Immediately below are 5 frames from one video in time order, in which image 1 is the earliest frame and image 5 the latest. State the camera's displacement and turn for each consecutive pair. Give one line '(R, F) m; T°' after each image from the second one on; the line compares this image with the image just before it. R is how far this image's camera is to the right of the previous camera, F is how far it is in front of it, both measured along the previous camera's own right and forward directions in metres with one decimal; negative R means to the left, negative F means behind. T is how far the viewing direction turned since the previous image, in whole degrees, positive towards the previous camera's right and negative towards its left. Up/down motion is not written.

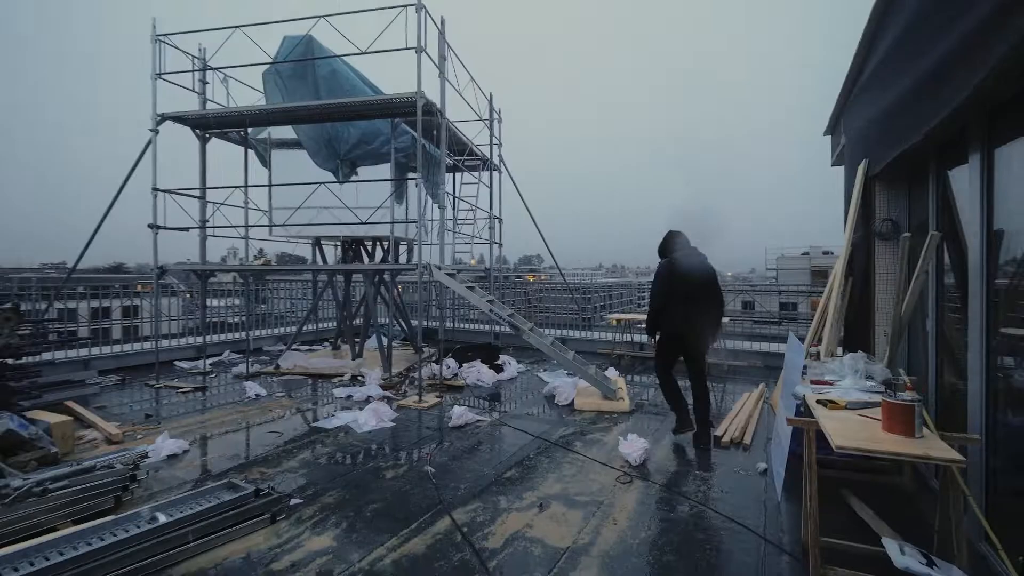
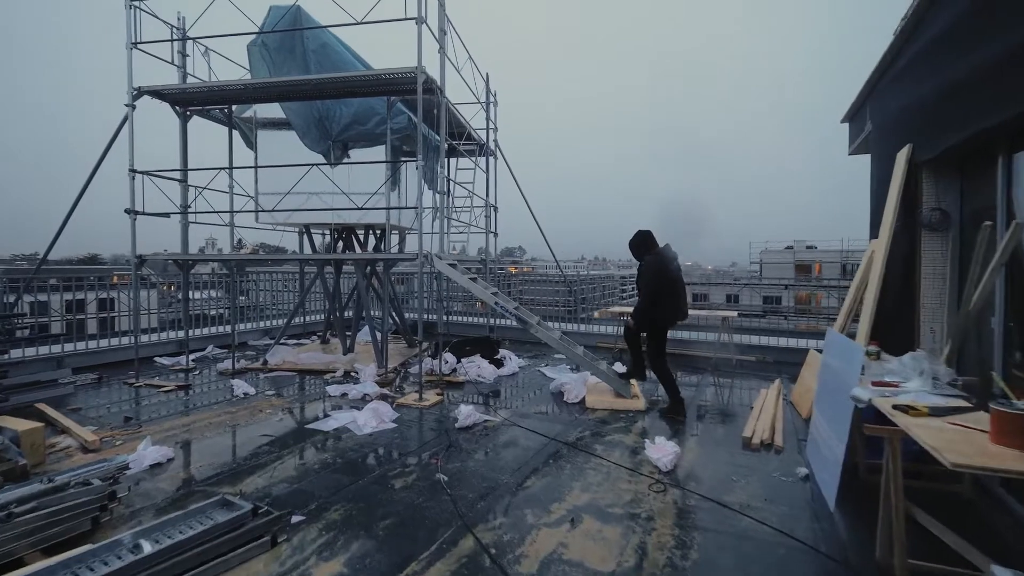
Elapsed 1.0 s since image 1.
(-0.3, +0.4) m; +2°
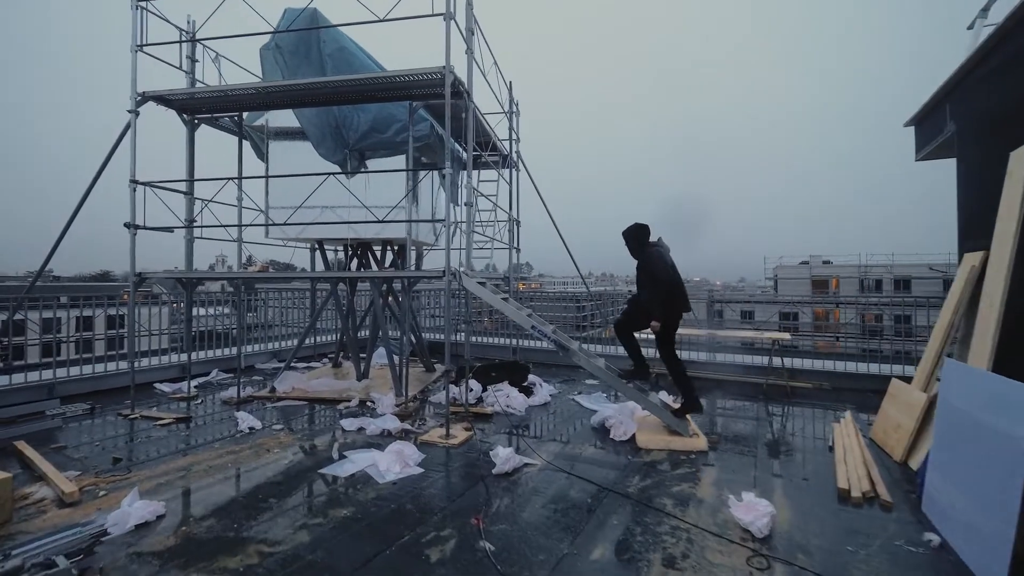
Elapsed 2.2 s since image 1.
(-0.3, +0.6) m; -1°
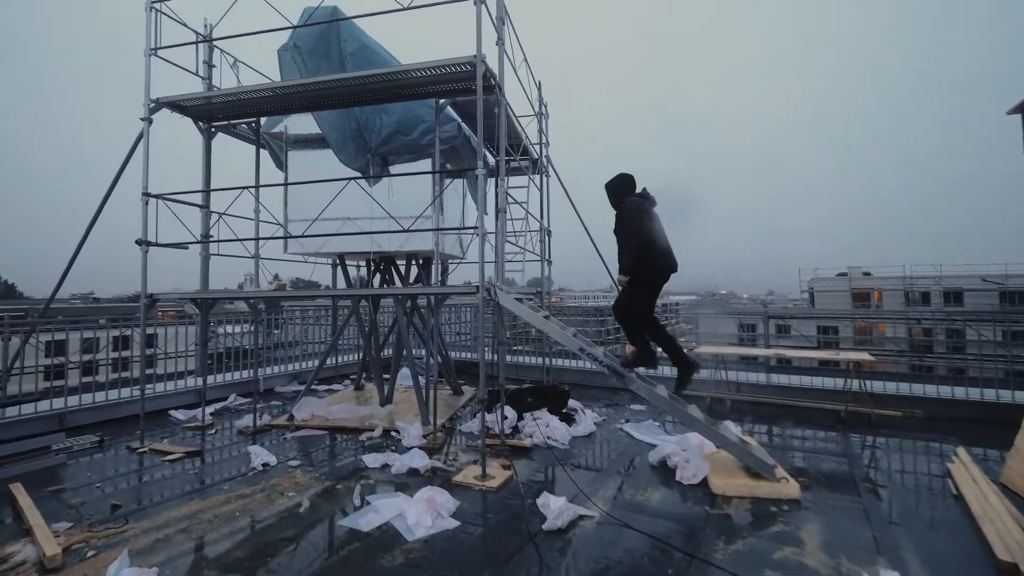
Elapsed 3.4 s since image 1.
(-0.2, +0.7) m; -3°
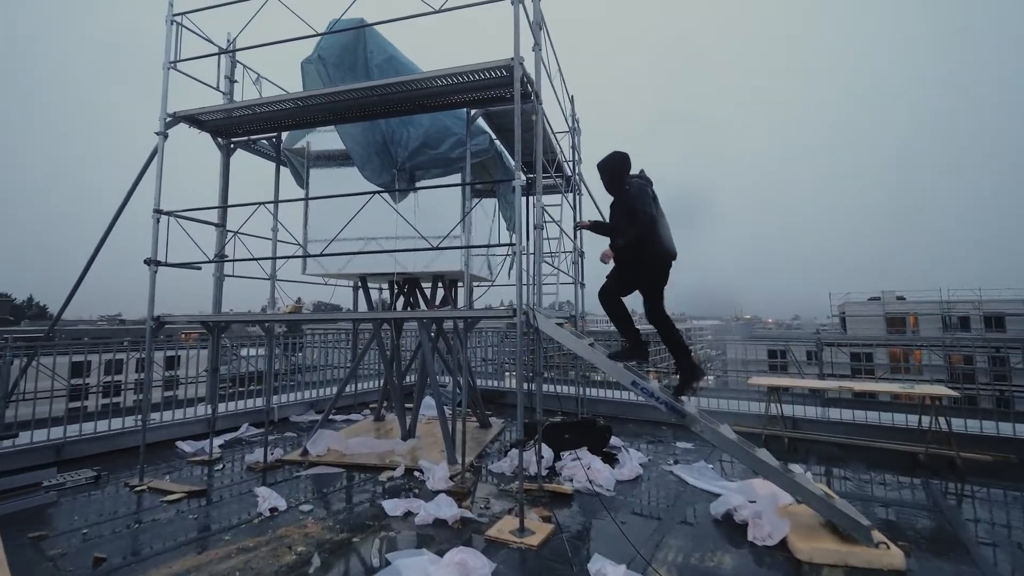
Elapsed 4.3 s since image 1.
(-0.2, +0.5) m; -2°
